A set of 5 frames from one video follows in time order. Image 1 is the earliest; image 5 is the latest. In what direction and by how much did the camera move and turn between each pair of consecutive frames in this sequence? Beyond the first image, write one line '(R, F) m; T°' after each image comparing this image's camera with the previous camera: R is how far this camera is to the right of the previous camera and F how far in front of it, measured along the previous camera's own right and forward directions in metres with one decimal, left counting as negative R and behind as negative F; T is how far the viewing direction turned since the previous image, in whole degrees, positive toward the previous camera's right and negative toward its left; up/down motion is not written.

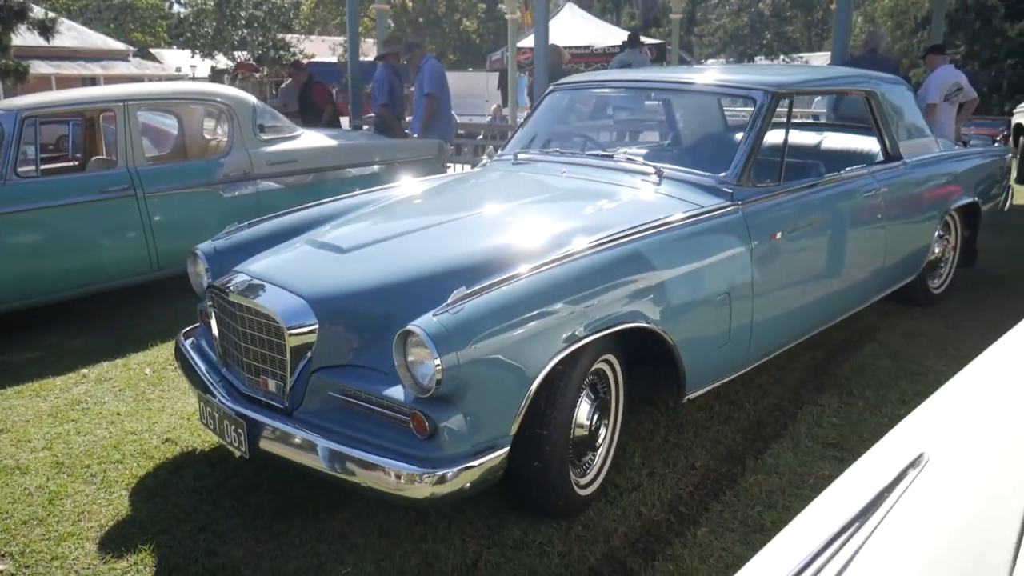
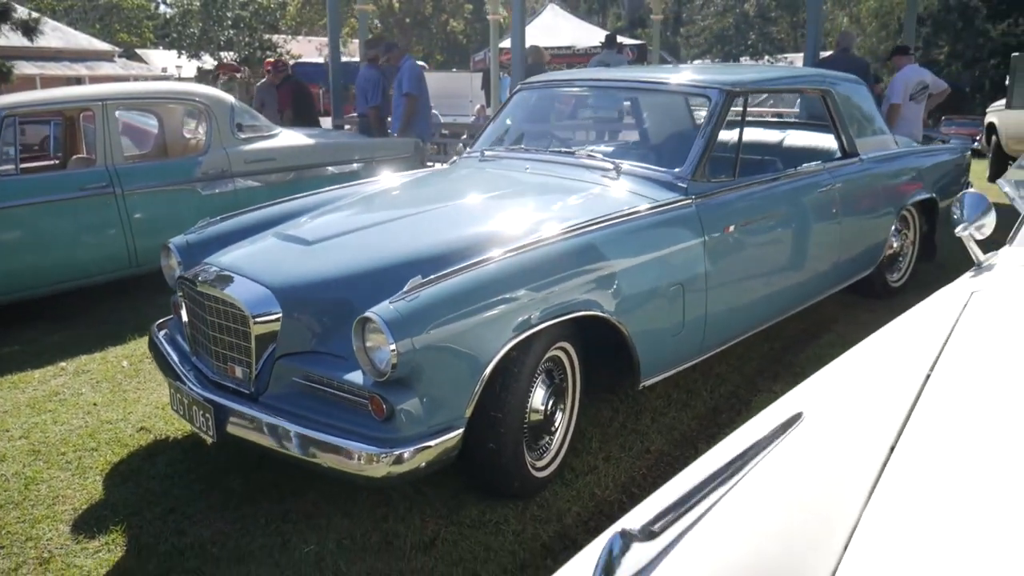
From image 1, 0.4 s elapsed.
(+0.1, -0.1) m; +1°
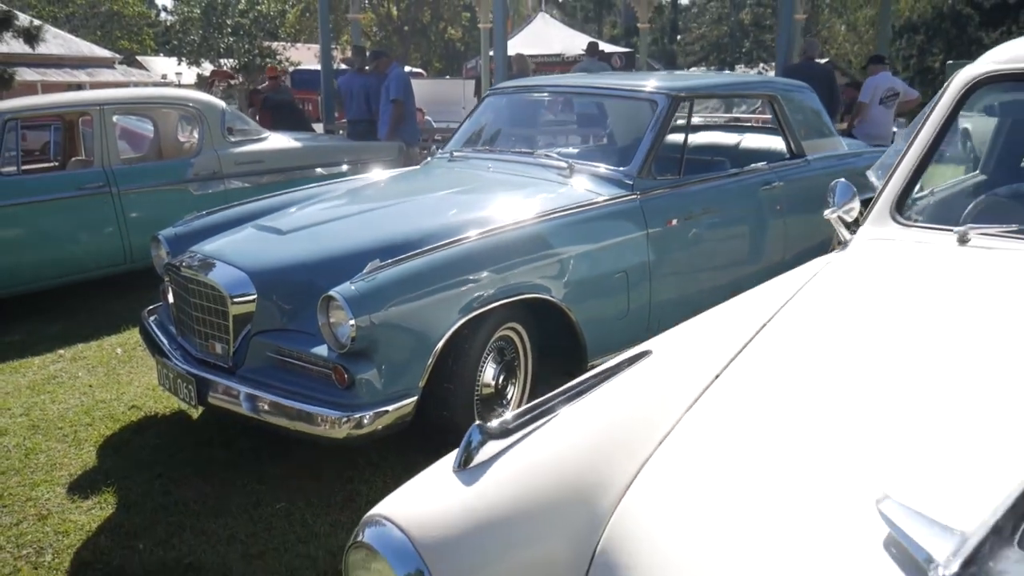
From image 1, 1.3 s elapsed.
(+0.2, -0.3) m; 0°
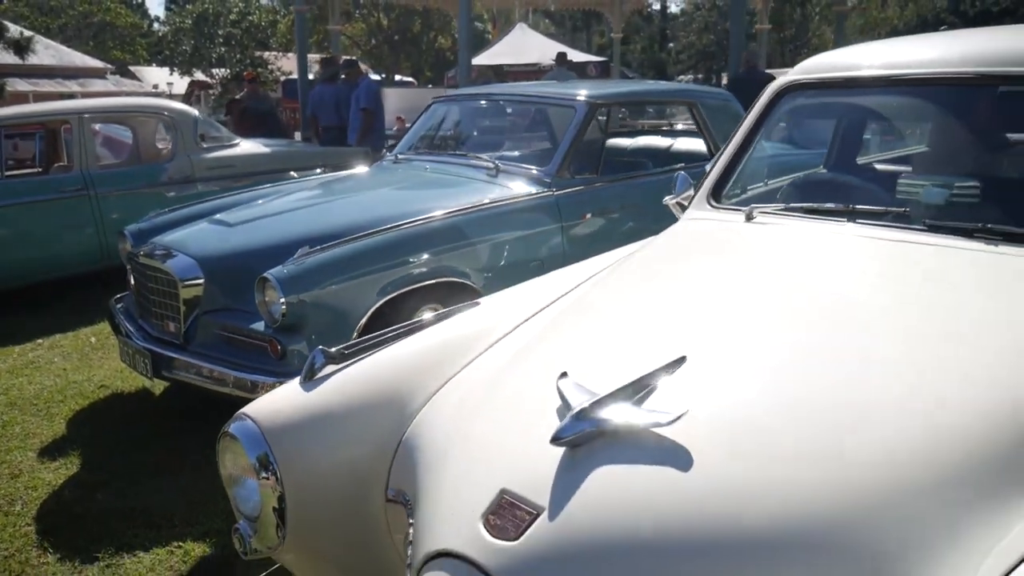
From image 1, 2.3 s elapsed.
(+0.3, -0.5) m; 0°
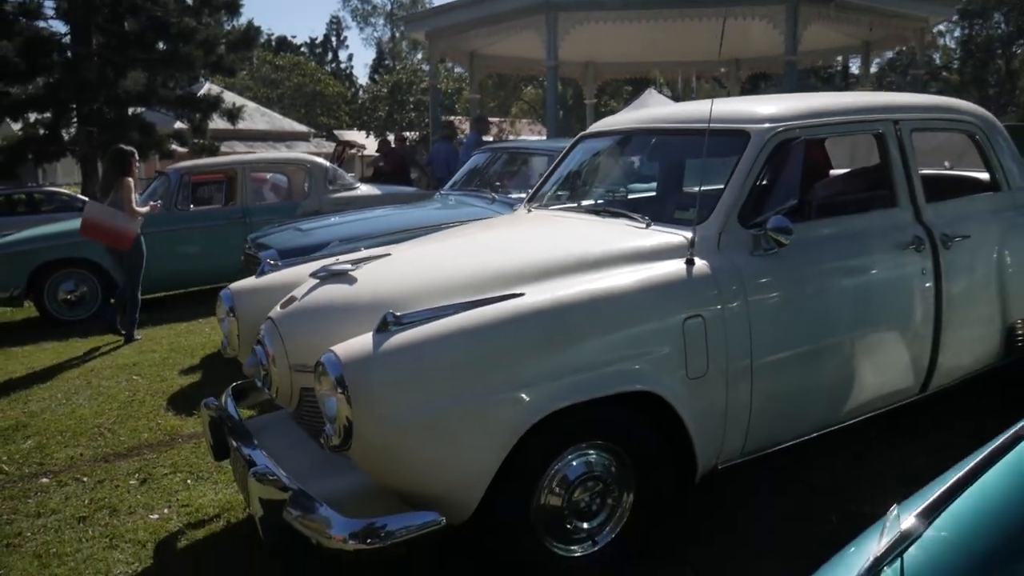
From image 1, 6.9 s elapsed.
(+1.5, -1.7) m; -12°
